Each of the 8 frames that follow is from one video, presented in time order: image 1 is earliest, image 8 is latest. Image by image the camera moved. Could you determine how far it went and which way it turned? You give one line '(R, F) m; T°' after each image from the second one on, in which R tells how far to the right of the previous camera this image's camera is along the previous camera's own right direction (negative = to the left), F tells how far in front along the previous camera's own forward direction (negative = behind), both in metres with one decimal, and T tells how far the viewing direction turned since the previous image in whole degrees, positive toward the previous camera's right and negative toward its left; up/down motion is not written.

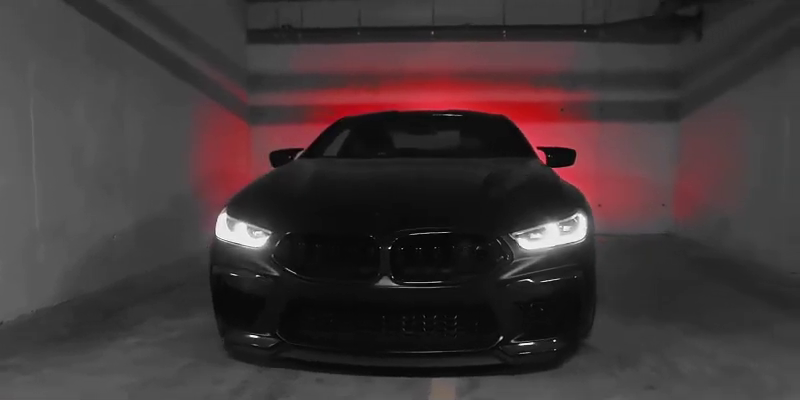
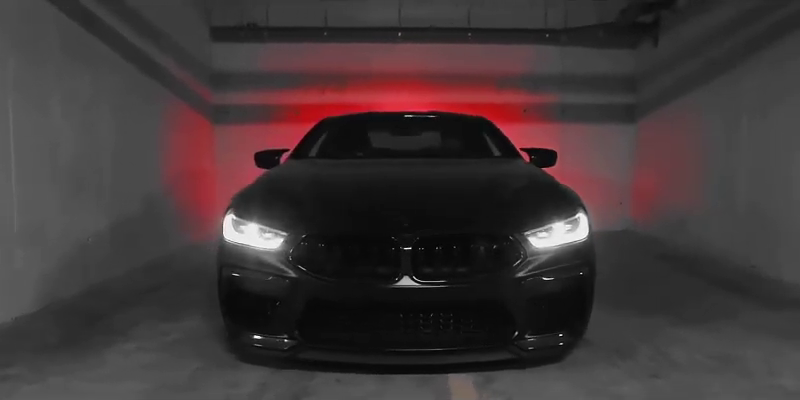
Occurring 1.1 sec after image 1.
(-0.3, 0.0) m; +5°
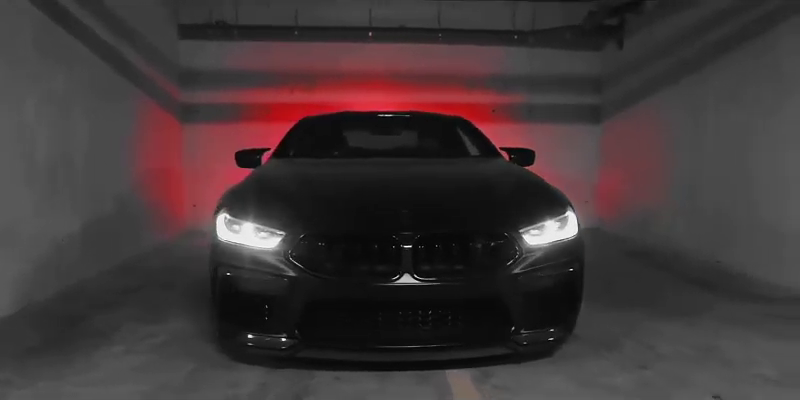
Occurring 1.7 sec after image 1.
(-0.2, 0.0) m; +4°
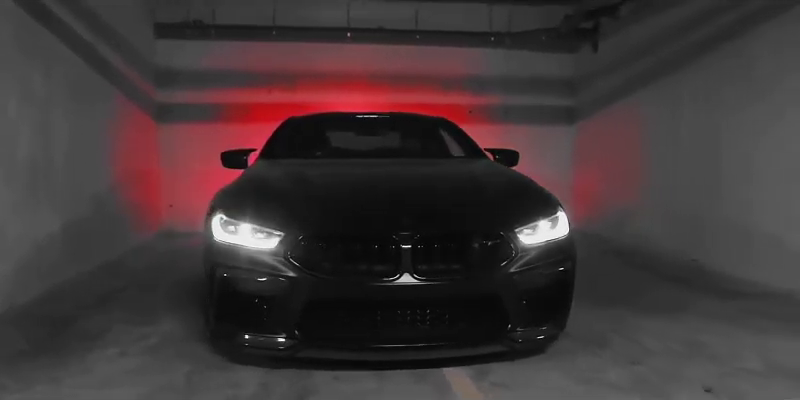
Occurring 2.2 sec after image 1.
(-0.1, 0.0) m; +3°
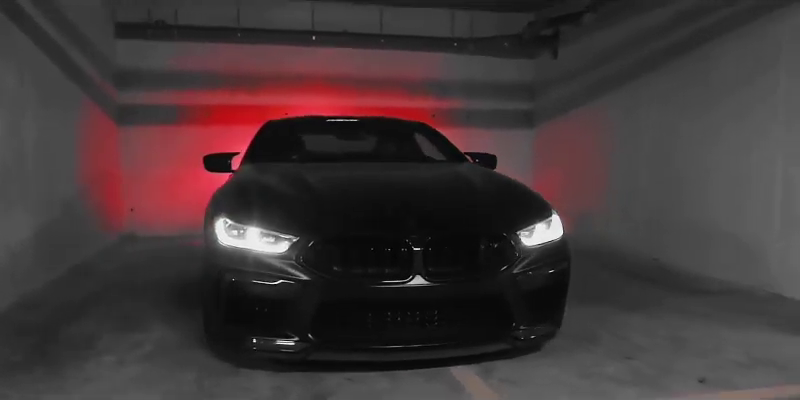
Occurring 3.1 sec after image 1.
(-0.3, 0.0) m; +5°
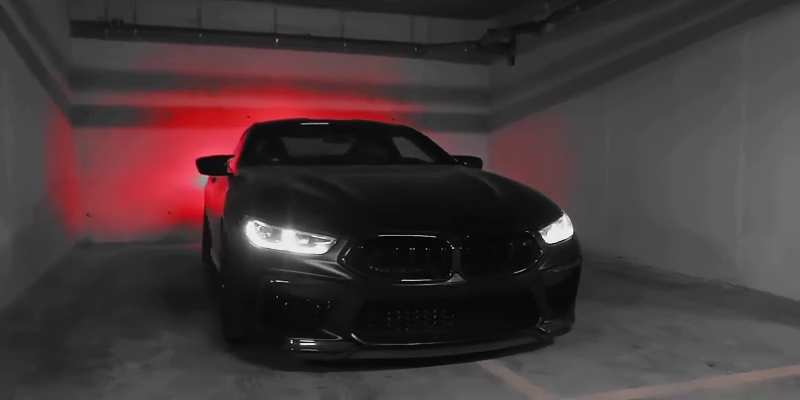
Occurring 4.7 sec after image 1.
(-0.5, -0.1) m; +7°
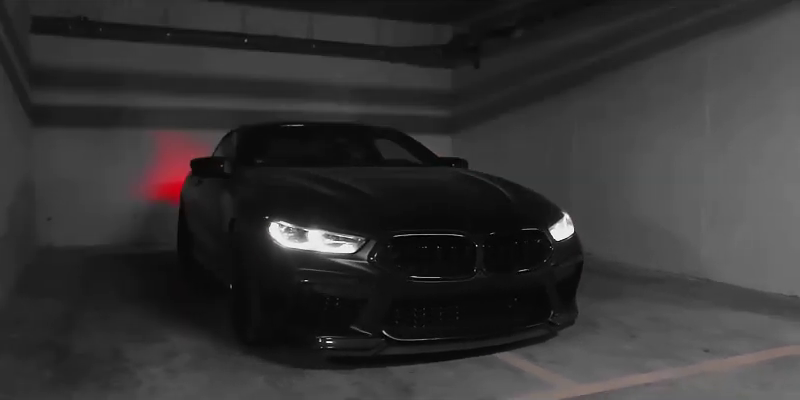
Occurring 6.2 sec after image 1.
(-0.4, -0.1) m; +5°
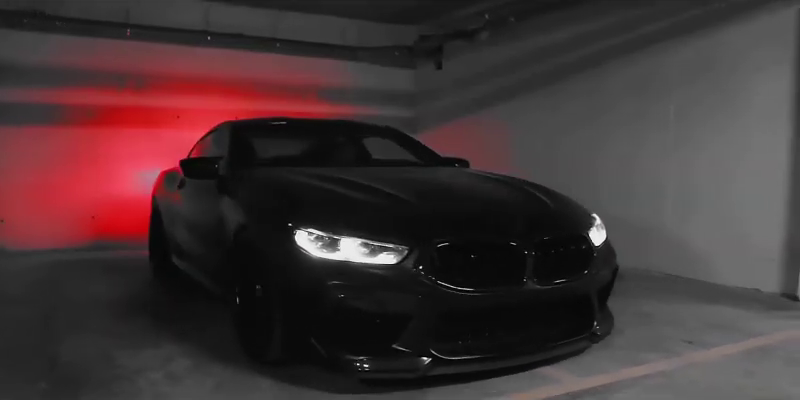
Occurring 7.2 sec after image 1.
(-0.4, 0.0) m; +6°
